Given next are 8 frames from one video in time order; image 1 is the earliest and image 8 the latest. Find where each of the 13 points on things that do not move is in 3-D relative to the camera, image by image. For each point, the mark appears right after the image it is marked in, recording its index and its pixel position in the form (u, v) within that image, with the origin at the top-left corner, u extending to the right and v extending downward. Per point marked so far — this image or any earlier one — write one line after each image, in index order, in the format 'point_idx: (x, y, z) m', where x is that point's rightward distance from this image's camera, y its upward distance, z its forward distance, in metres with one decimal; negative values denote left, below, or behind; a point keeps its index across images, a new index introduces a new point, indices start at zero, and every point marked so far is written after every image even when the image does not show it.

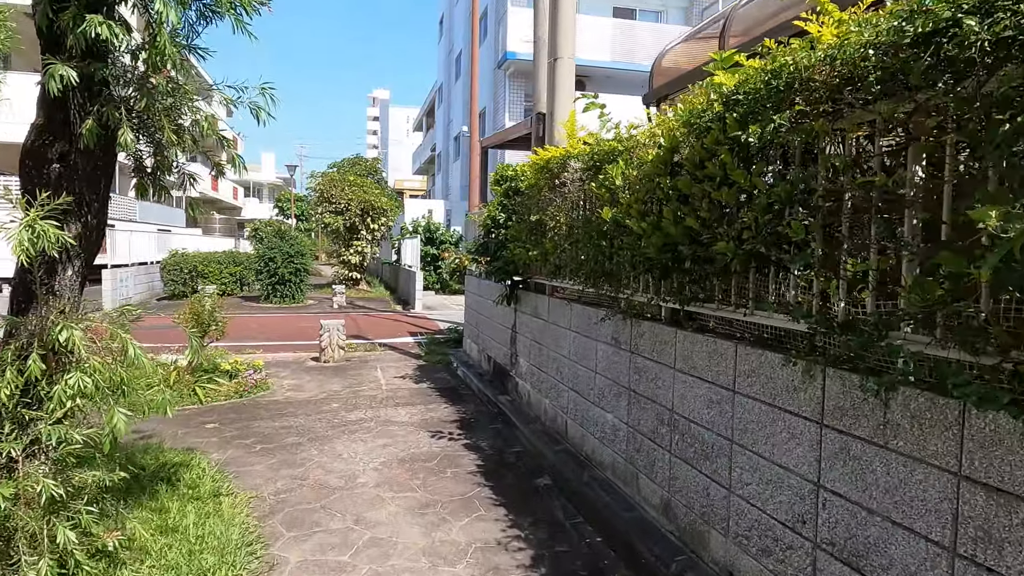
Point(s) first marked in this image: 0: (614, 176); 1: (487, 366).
0: (+0.6, +0.7, +3.9) m
1: (-0.3, -1.0, +8.3) m
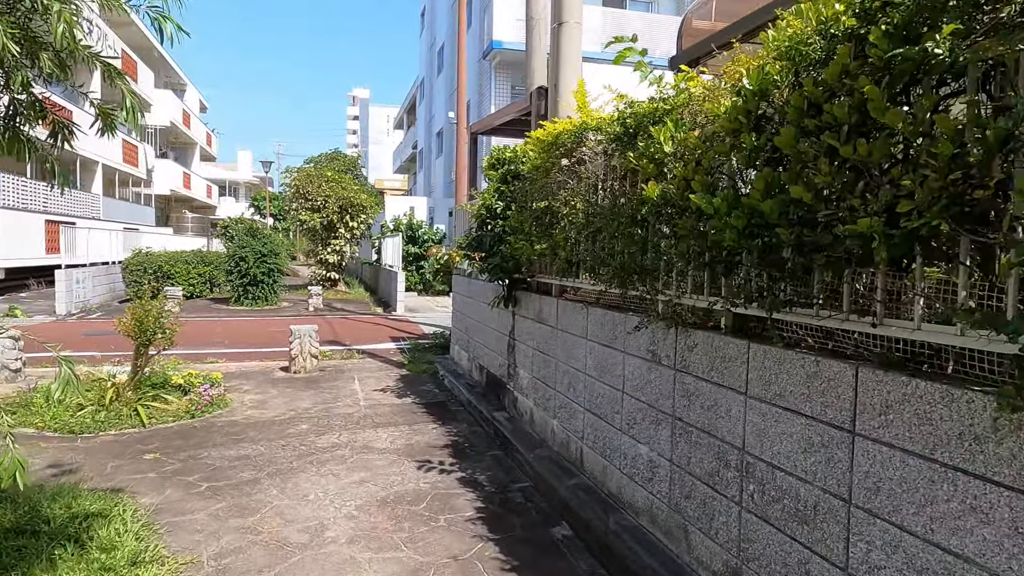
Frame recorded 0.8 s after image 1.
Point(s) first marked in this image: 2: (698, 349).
0: (+0.7, +0.7, +3.0) m
1: (-0.4, -1.0, +7.4) m
2: (+0.9, -0.3, +3.1) m
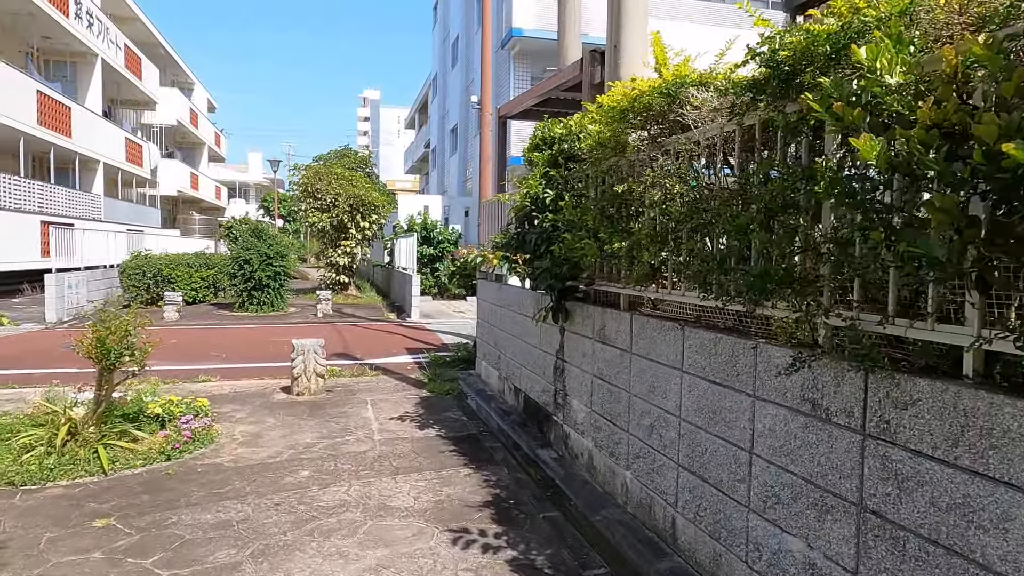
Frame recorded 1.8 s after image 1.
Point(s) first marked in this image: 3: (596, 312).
0: (+1.0, +0.6, +1.8) m
1: (0.0, -1.1, +6.3) m
2: (+1.2, -0.3, +1.9) m
3: (+0.5, -0.2, +4.3) m
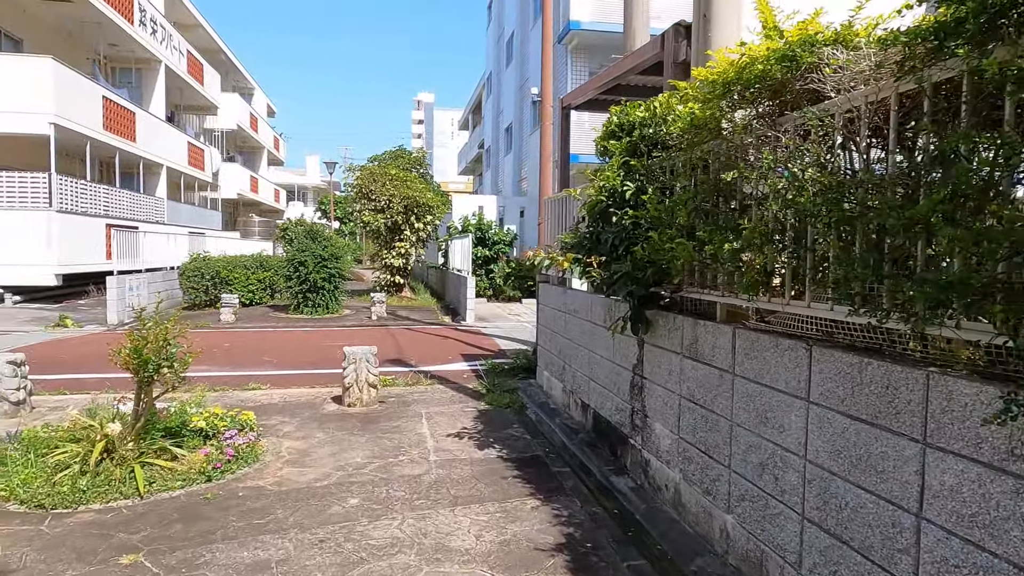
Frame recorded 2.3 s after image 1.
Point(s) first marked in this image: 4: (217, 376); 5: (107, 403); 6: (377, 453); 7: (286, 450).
0: (+1.2, +0.6, +1.2) m
1: (+0.6, -1.1, +5.7) m
2: (+1.4, -0.4, +1.3) m
3: (+1.0, -0.2, +3.7) m
4: (-3.5, -1.0, +7.8) m
5: (-3.4, -1.0, +5.5) m
6: (-1.0, -1.2, +5.0) m
7: (-1.7, -1.2, +5.1) m
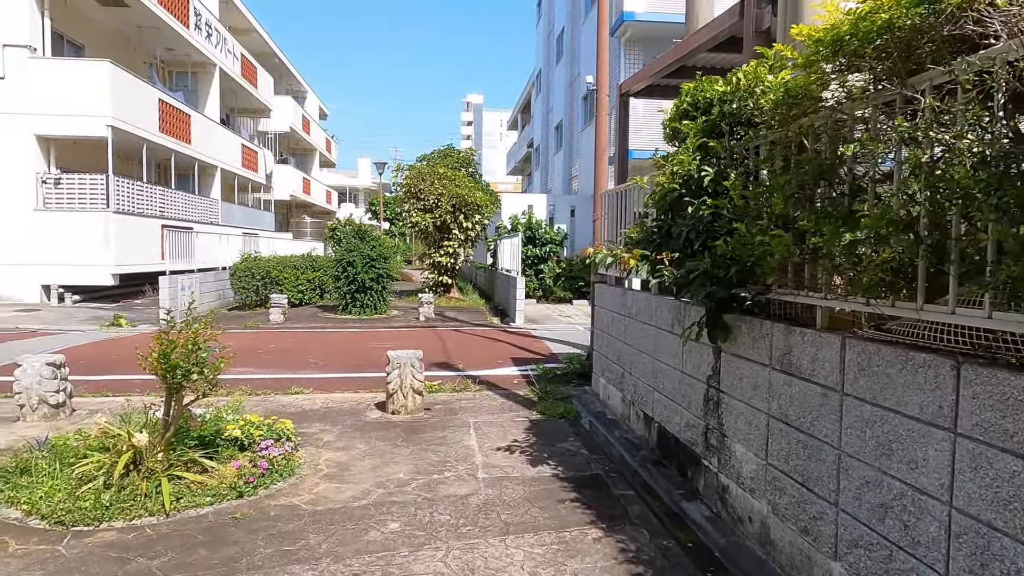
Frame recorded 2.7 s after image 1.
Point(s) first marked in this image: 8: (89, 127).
0: (+1.3, +0.6, +0.6) m
1: (+1.0, -1.1, +5.2) m
2: (+1.5, -0.4, +0.7) m
3: (+1.2, -0.2, +3.1) m
4: (-2.9, -1.0, +7.6) m
5: (-2.9, -1.0, +5.3) m
6: (-0.6, -1.2, +4.6) m
7: (-1.3, -1.2, +4.7) m
8: (-9.7, +3.7, +15.3) m
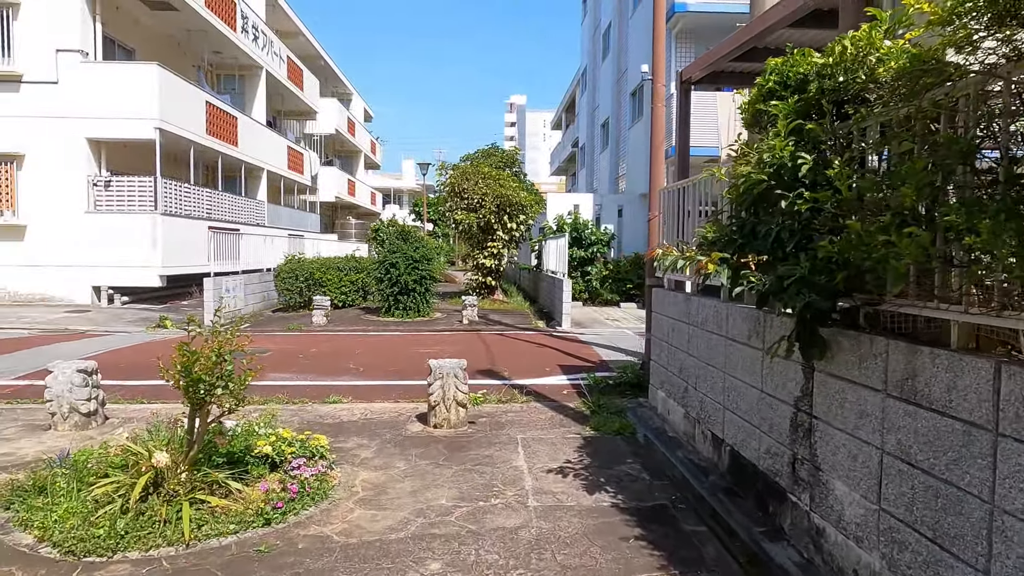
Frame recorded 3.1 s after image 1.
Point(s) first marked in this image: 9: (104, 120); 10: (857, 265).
0: (+1.4, +0.5, +0.1) m
1: (+1.4, -1.2, +4.6) m
2: (+1.6, -0.4, +0.1) m
3: (+1.5, -0.2, +2.6) m
4: (-2.4, -1.1, +7.3) m
5: (-2.6, -1.0, +5.0) m
6: (-0.3, -1.3, +4.1) m
7: (-1.0, -1.3, +4.3) m
8: (-8.7, +3.6, +15.4) m
9: (-9.4, +3.9, +15.3) m
10: (+1.3, +0.1, +2.6) m
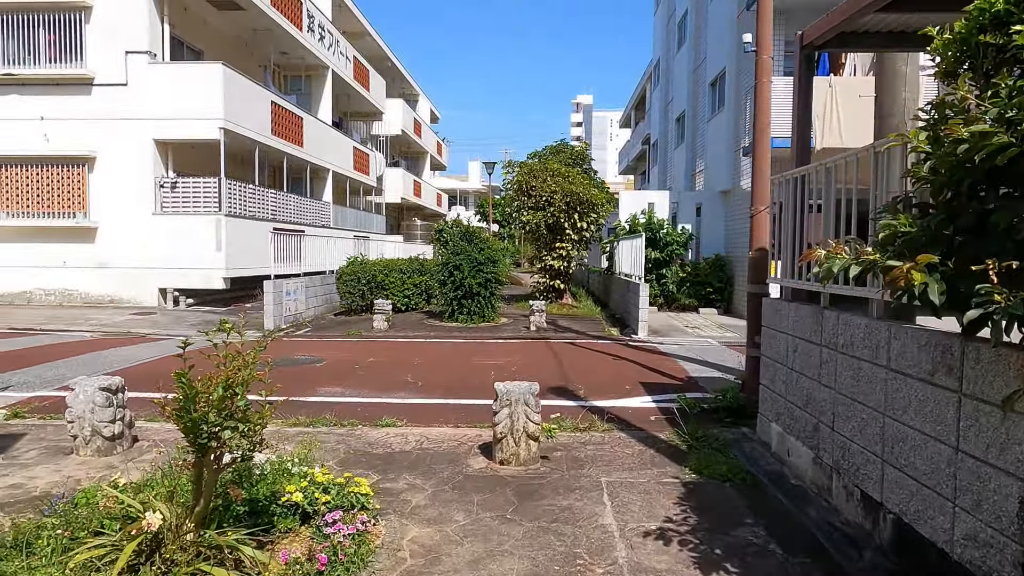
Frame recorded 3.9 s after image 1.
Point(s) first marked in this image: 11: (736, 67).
0: (+1.4, +0.5, -1.0) m
1: (+1.9, -1.2, +3.5) m
2: (+1.6, -0.5, -1.0) m
3: (+1.8, -0.3, +1.5) m
4: (-1.6, -1.1, +6.5) m
5: (-2.0, -1.0, +4.3) m
6: (+0.1, -1.3, +3.2) m
7: (-0.5, -1.3, +3.5) m
8: (-7.1, +3.6, +15.2) m
9: (-7.8, +3.8, +15.2) m
10: (+1.6, 0.0, +1.5) m
11: (+5.6, +5.6, +16.8) m
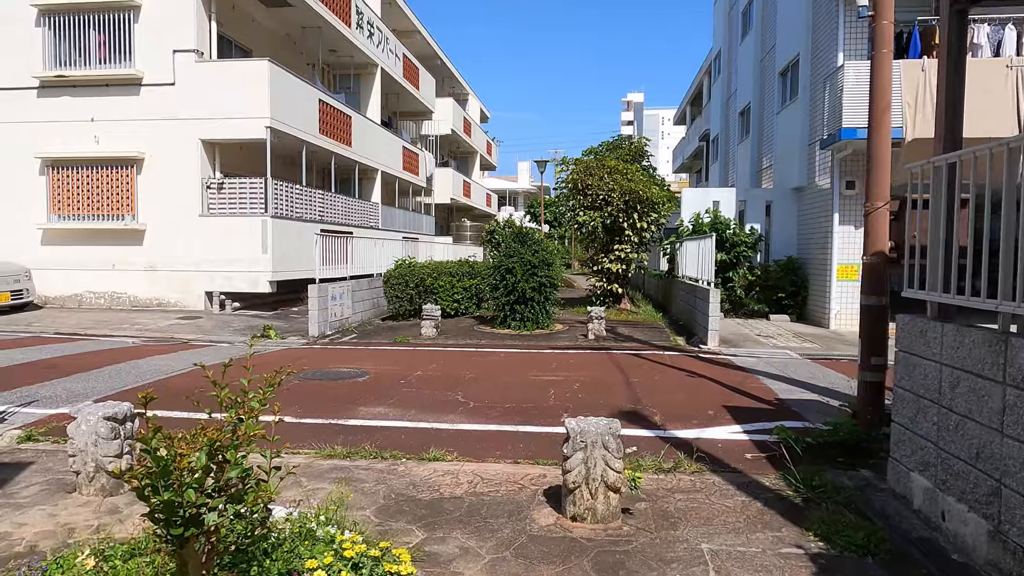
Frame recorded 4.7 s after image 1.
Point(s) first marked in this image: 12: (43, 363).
0: (+1.4, +0.4, -2.0) m
1: (+2.2, -1.3, +2.5) m
2: (+1.7, -0.6, -2.0) m
3: (+2.0, -0.4, +0.5) m
4: (-1.1, -1.2, +5.8) m
5: (-1.6, -1.1, +3.6) m
6: (+0.5, -1.4, +2.3) m
7: (-0.2, -1.4, +2.6) m
8: (-5.9, +3.5, +14.8) m
9: (-6.6, +3.8, +14.8) m
10: (+1.8, -0.1, +0.5) m
11: (+6.9, +5.5, +15.4) m
12: (-6.3, -1.0, +8.9) m
